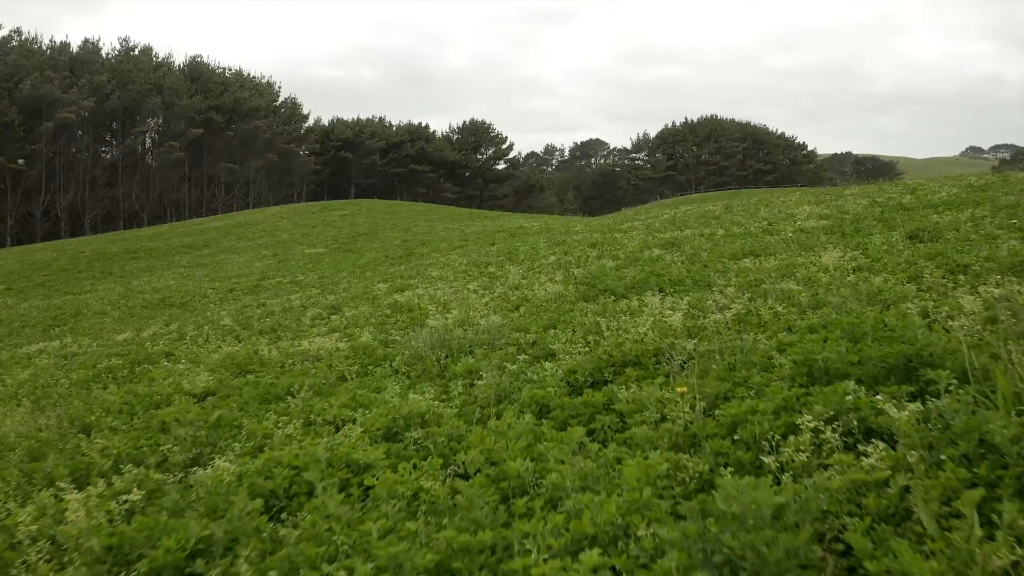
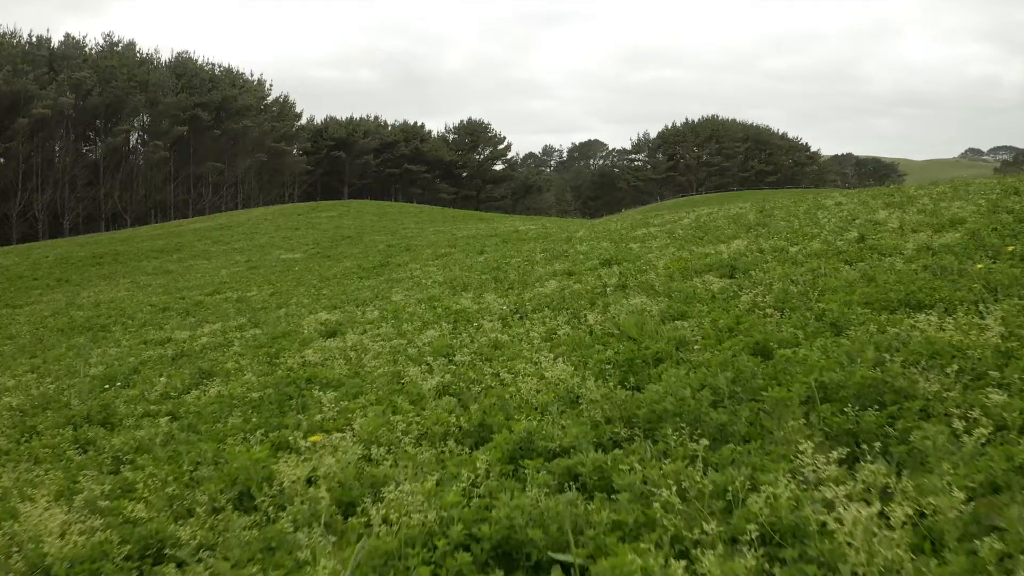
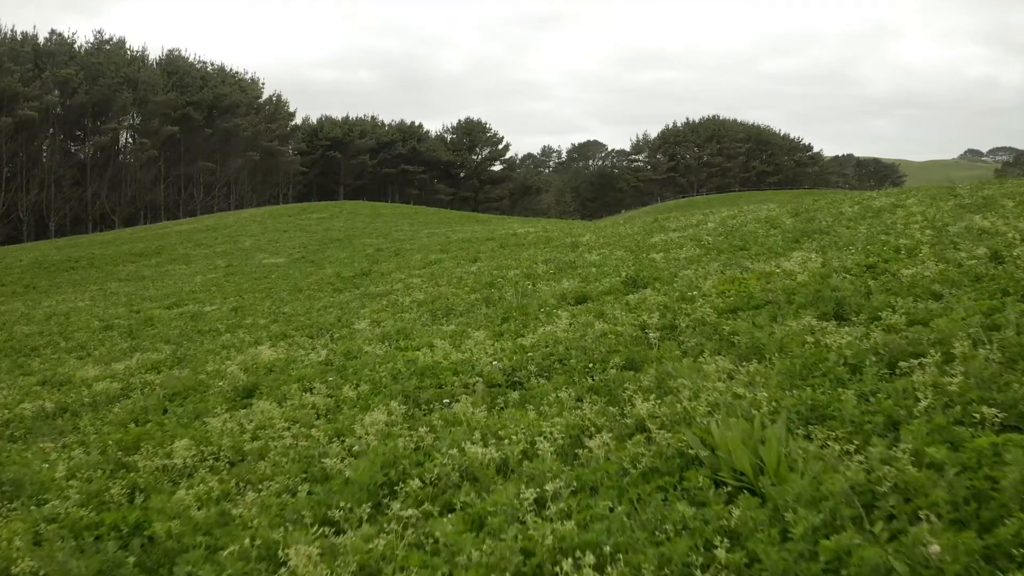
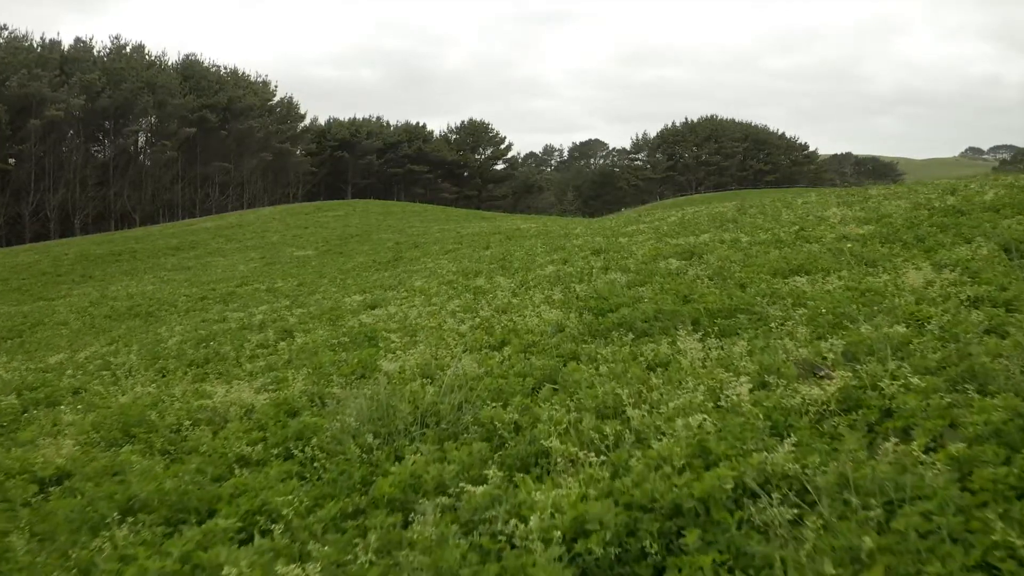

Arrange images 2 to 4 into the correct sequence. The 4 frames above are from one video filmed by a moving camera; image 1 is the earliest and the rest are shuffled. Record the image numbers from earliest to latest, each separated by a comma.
4, 2, 3
